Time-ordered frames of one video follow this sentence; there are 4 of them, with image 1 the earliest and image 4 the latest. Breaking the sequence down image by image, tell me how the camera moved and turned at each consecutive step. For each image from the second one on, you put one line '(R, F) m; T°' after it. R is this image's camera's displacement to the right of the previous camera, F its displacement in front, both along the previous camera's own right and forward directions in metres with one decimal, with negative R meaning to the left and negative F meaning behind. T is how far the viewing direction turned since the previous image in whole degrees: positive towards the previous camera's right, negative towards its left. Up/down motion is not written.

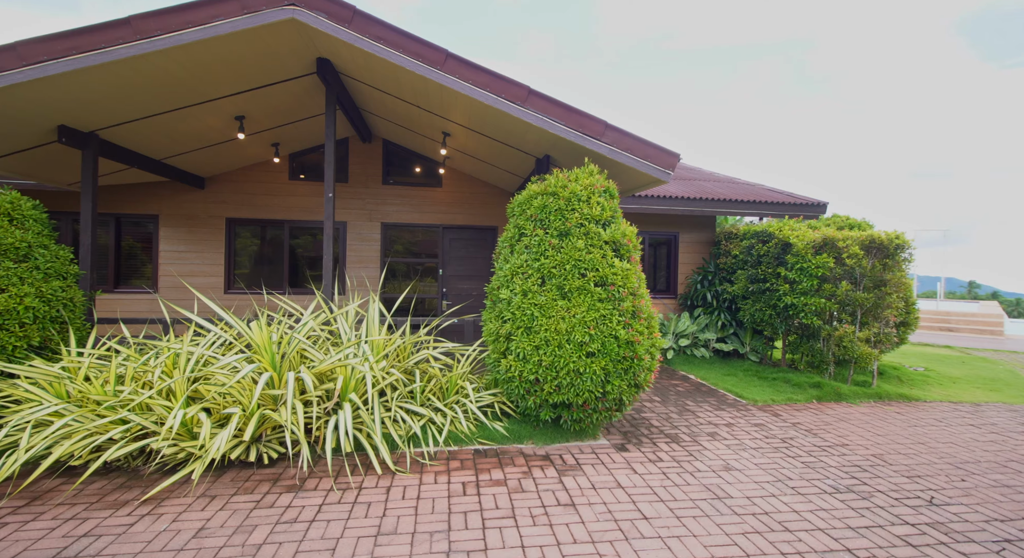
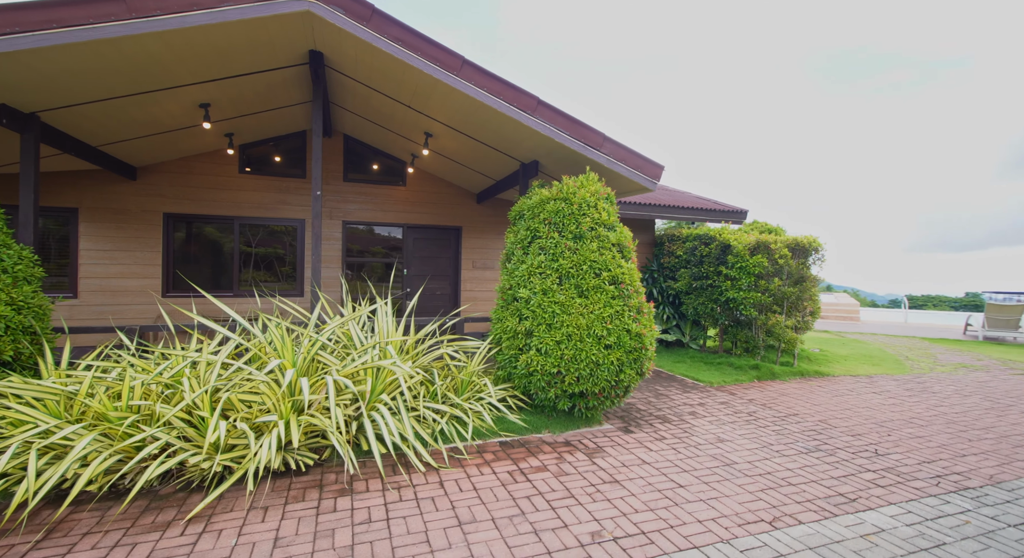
(-1.0, -0.1) m; +11°
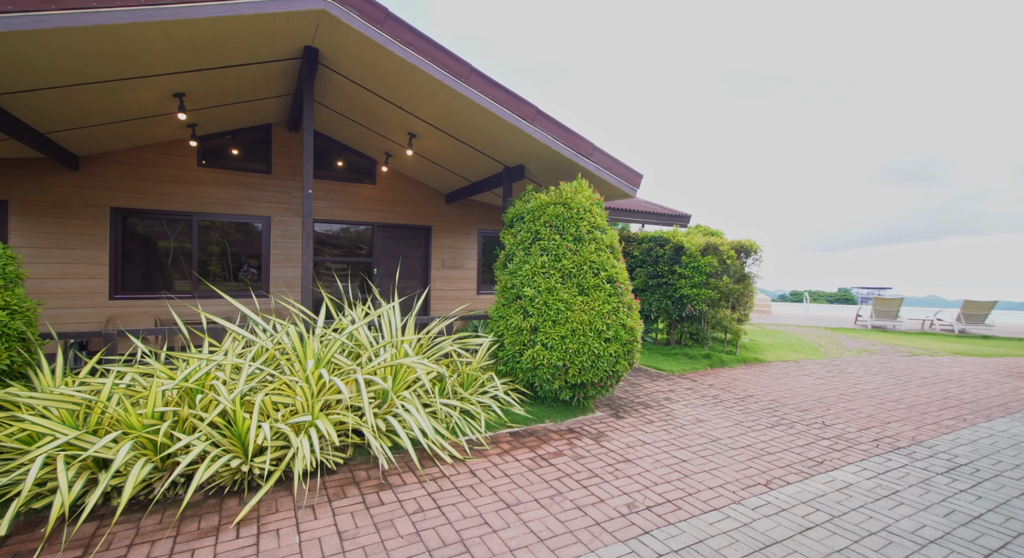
(-0.7, -0.2) m; +9°
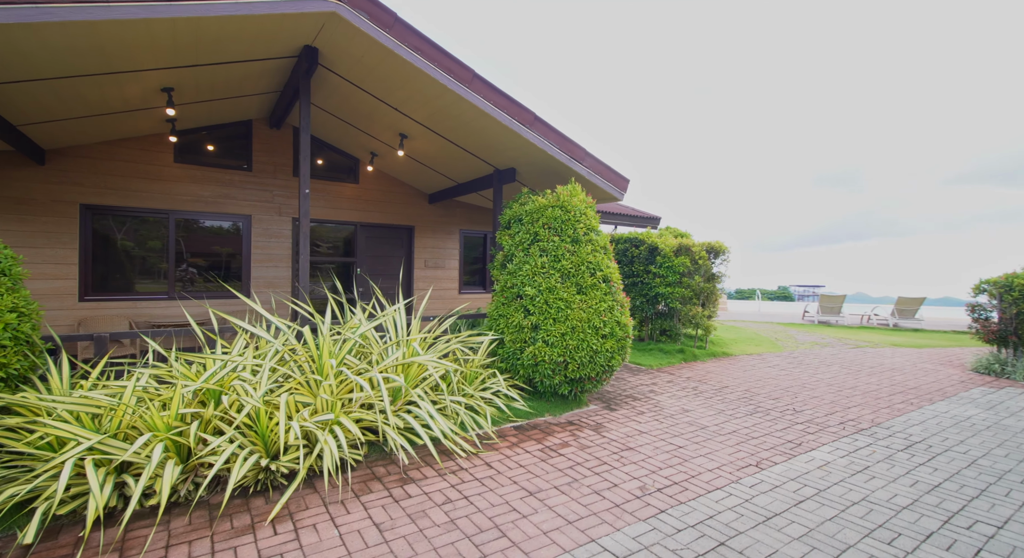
(-0.4, -0.1) m; +5°
